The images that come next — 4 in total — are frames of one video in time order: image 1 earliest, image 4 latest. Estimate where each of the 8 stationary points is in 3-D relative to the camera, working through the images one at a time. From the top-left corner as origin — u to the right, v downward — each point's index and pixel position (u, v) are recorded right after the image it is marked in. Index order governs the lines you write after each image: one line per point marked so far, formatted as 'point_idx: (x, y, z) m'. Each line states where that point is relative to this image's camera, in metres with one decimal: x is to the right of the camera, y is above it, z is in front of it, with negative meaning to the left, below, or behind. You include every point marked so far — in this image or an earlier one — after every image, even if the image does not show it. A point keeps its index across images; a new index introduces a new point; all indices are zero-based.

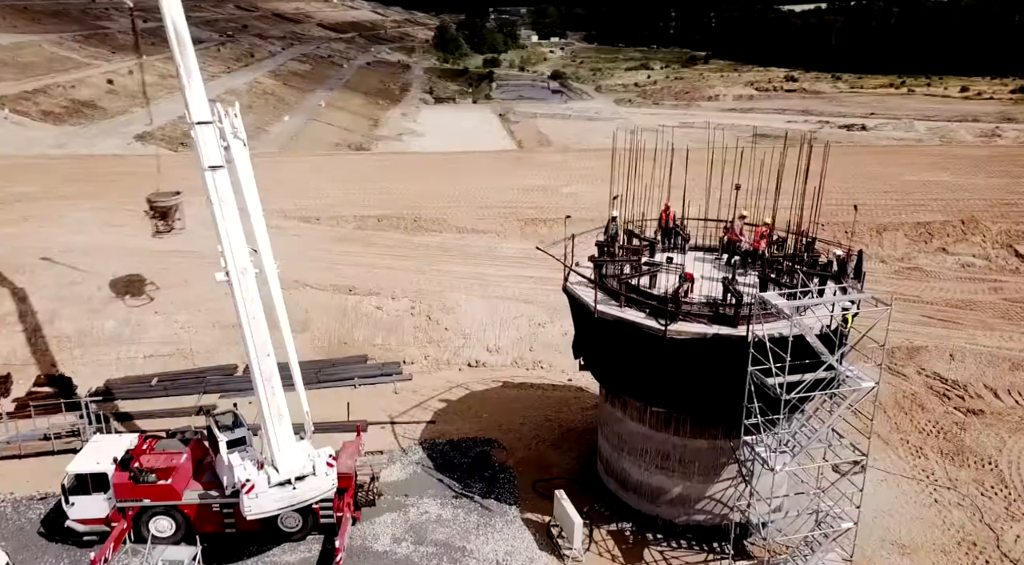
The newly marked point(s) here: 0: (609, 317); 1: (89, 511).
0: (+2.0, -0.7, +16.0) m
1: (-9.0, -4.9, +16.5) m
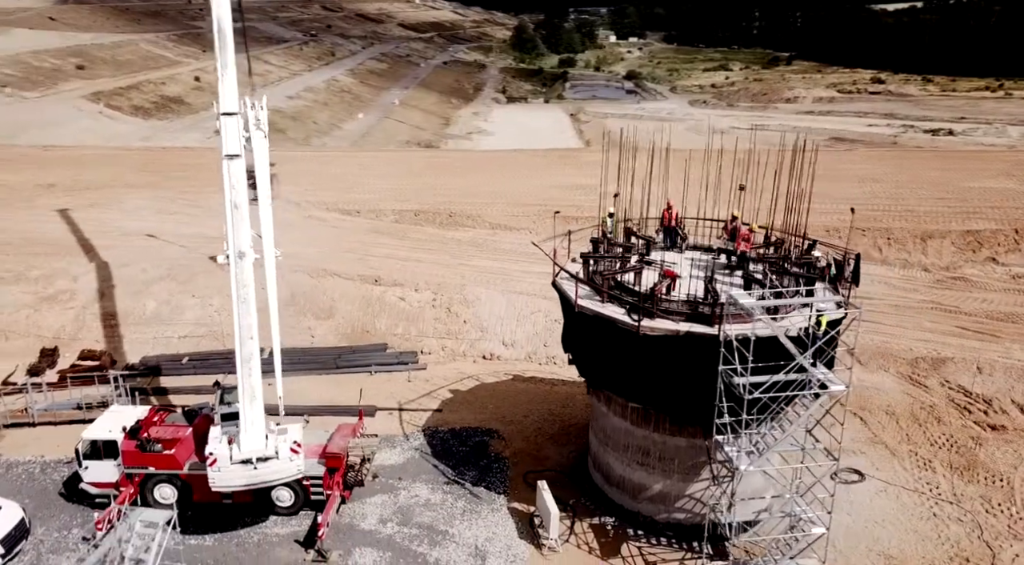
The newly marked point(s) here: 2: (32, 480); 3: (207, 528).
0: (+1.6, -0.6, +16.2) m
1: (-9.5, -4.4, +17.7) m
2: (-12.0, -4.9, +19.2) m
3: (-7.0, -5.7, +17.7) m
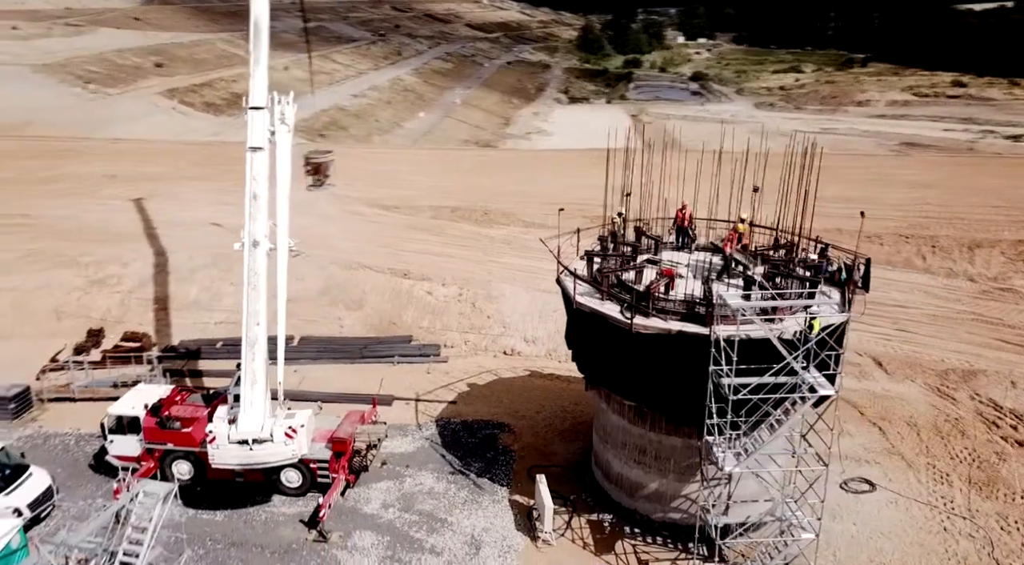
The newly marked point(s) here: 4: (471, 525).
0: (+1.6, -0.6, +16.4) m
1: (-9.5, -4.1, +18.8) m
2: (-11.9, -4.5, +20.5) m
3: (-7.1, -5.3, +18.6) m
4: (-1.0, -5.7, +18.0) m
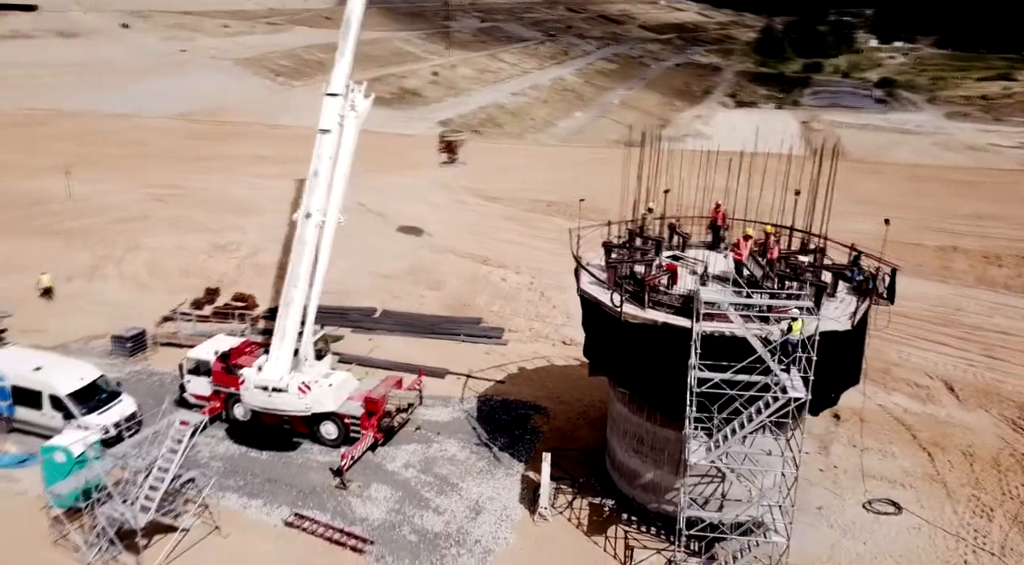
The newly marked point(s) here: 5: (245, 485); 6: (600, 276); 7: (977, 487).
0: (+1.7, -0.3, +17.0) m
1: (-8.8, -3.0, +21.6) m
2: (-10.9, -3.2, +23.8) m
3: (-6.6, -4.4, +20.9) m
4: (-0.8, -5.2, +19.1) m
5: (-6.7, -5.1, +19.2) m
6: (+2.0, +0.1, +18.1) m
7: (+11.4, -5.0, +18.9) m
